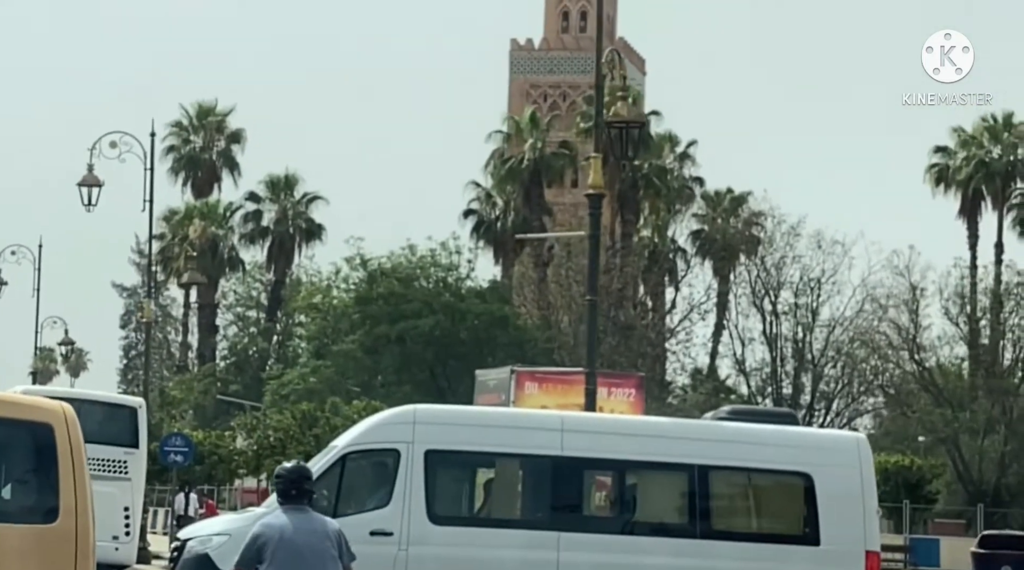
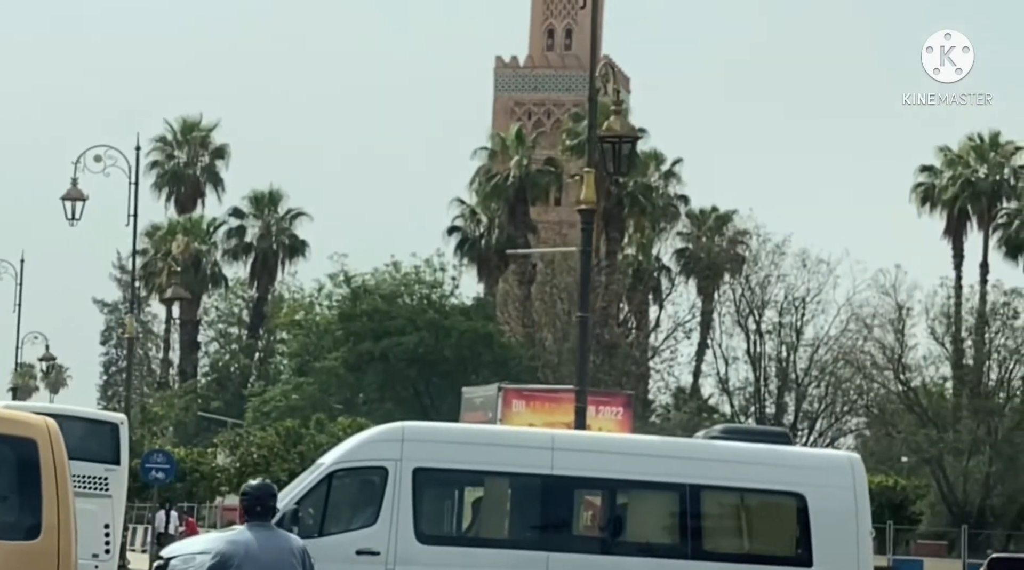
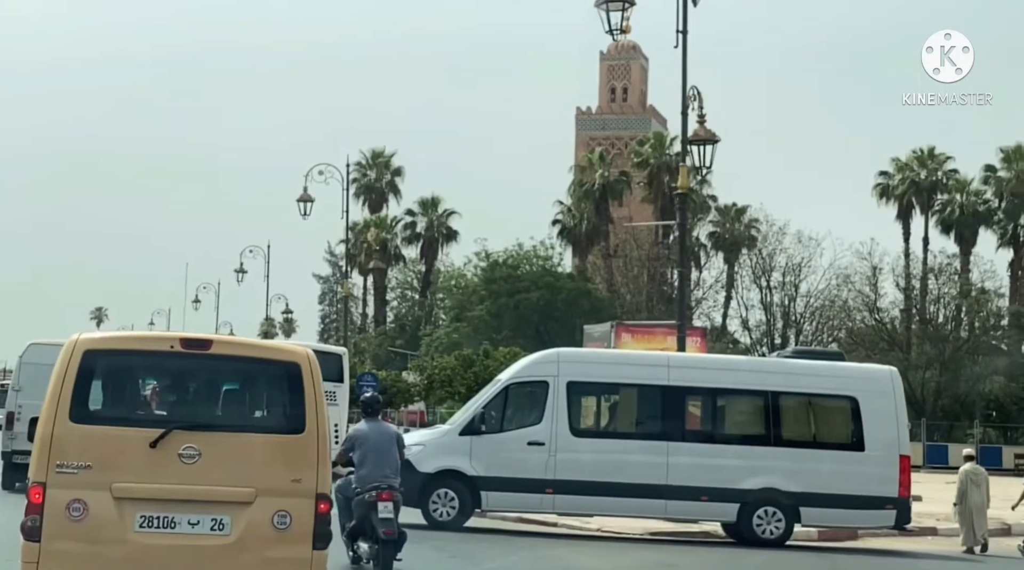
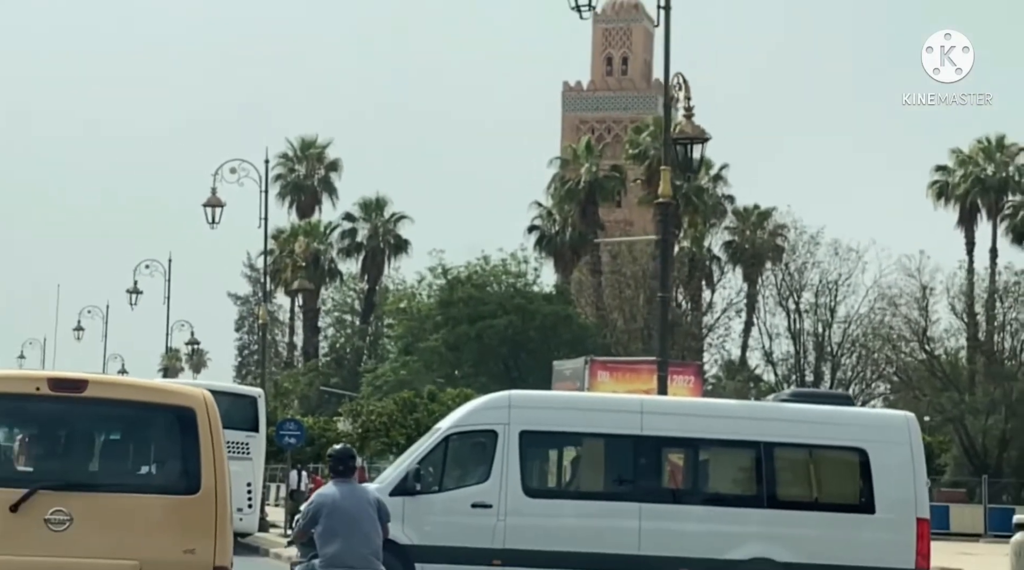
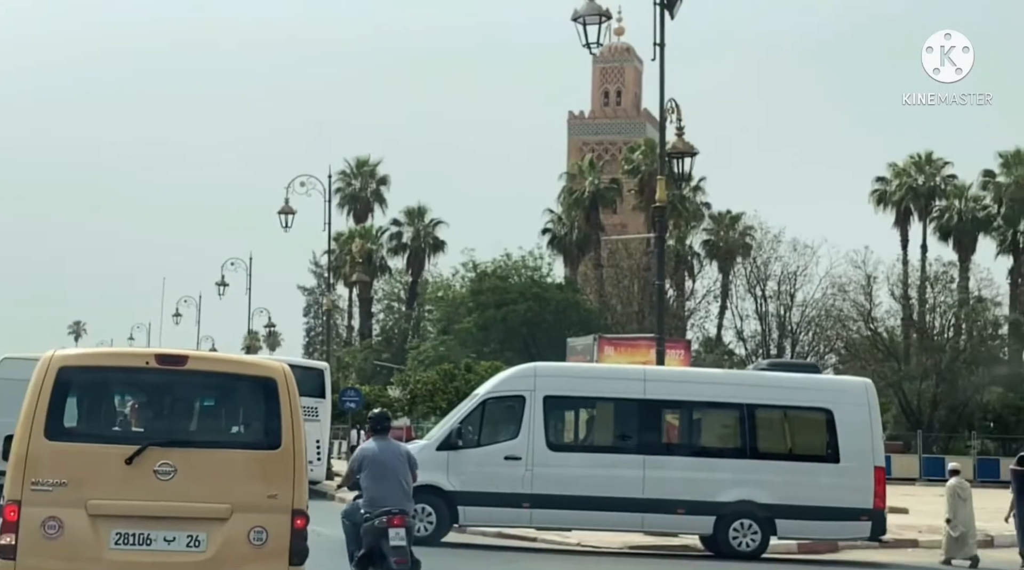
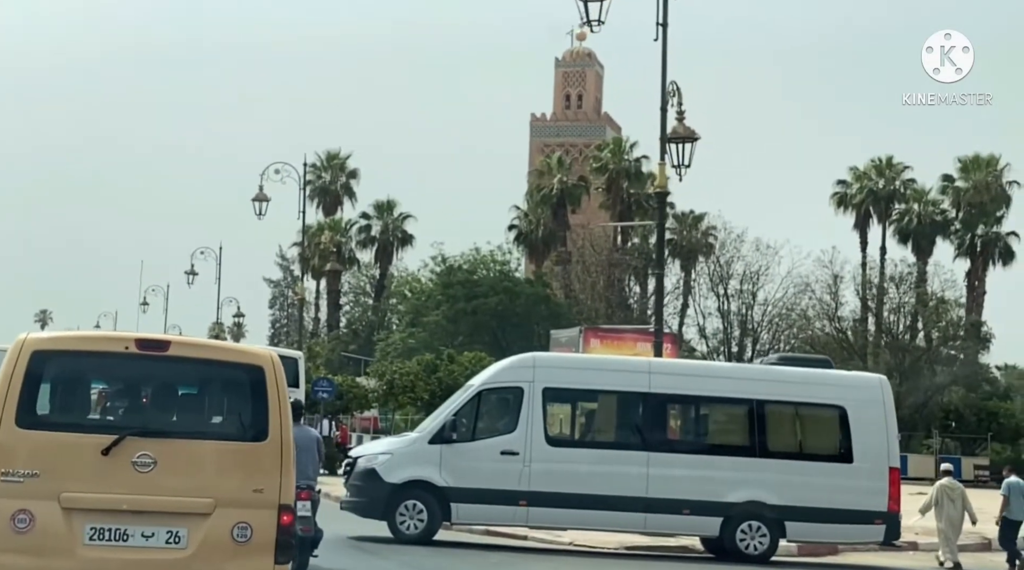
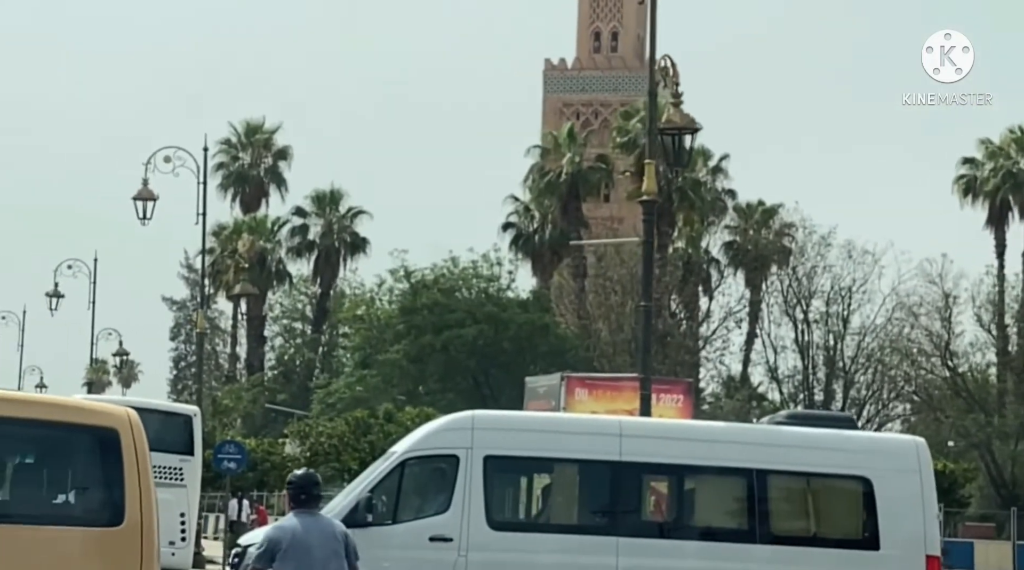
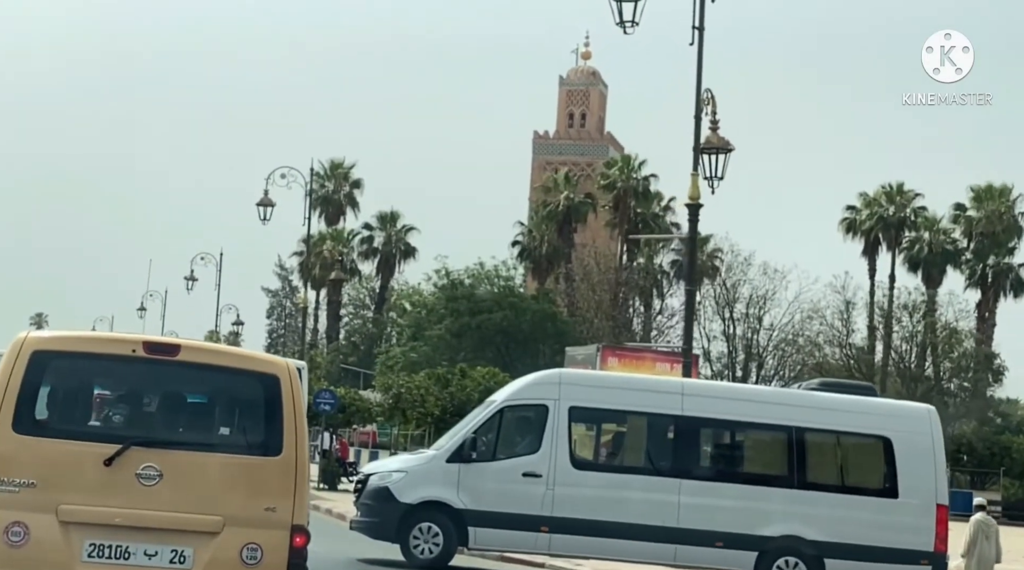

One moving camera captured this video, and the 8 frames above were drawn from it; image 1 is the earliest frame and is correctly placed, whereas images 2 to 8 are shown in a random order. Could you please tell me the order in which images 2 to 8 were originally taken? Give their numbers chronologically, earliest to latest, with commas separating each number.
2, 7, 4, 5, 3, 6, 8
